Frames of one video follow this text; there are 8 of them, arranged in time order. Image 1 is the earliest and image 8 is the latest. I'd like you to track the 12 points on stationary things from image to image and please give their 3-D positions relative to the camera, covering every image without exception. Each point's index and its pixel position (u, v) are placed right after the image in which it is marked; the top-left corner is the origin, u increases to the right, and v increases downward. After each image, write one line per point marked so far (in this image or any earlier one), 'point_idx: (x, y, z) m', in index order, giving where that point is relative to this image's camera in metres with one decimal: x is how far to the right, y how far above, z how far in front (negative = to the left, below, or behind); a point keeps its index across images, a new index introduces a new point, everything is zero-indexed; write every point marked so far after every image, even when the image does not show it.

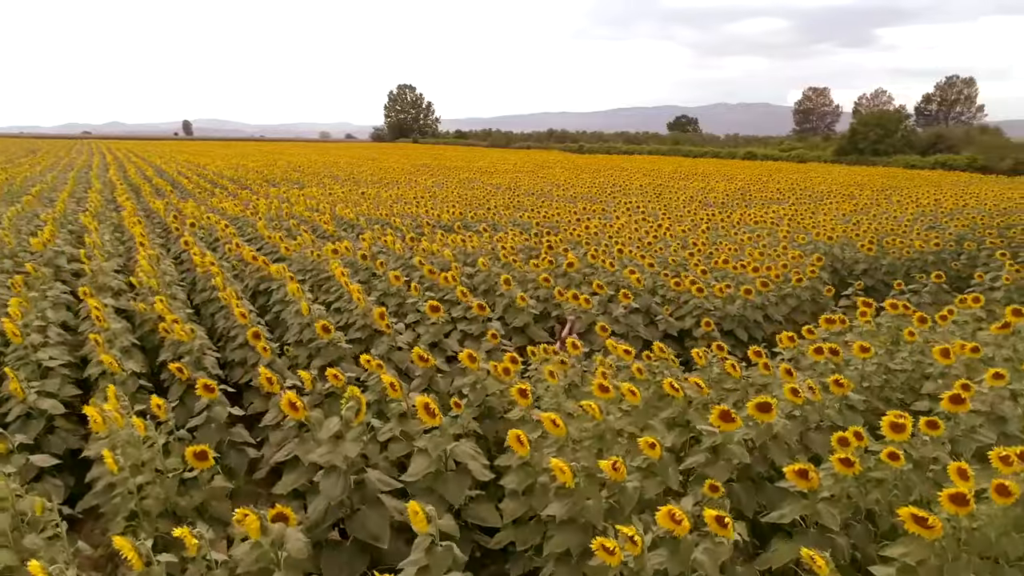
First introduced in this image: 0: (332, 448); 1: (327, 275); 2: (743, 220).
0: (-0.9, -0.8, +3.8) m
1: (-2.0, +0.1, +8.0) m
2: (+5.0, +1.5, +15.6) m
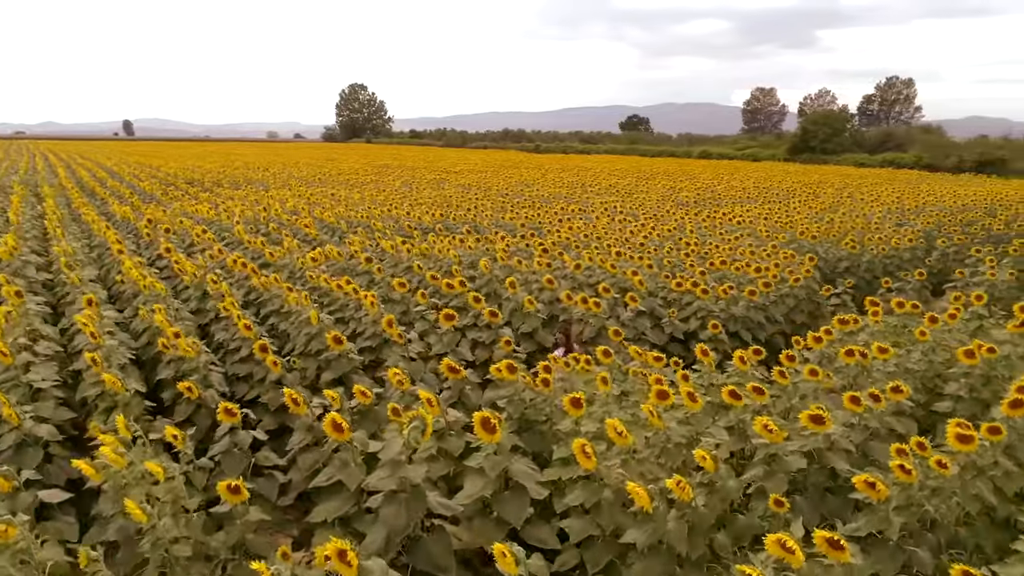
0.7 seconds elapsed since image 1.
0: (-0.6, -0.9, +3.5) m
1: (-1.9, +0.1, +7.7) m
2: (+4.6, +1.5, +15.7) m
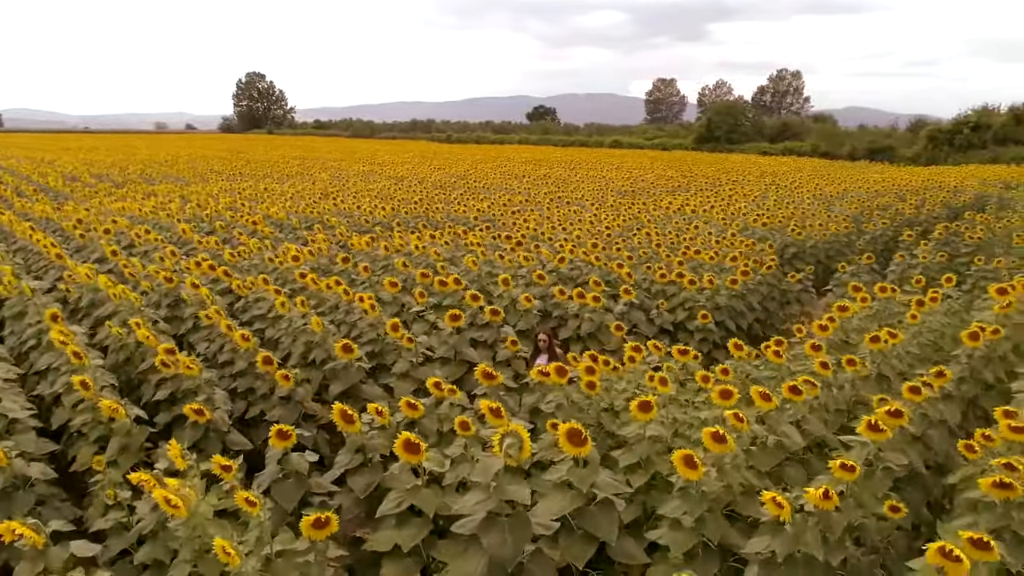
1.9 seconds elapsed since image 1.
0: (-0.1, -0.9, +3.2) m
1: (-2.0, 0.0, +7.1) m
2: (+3.4, +1.8, +15.9) m
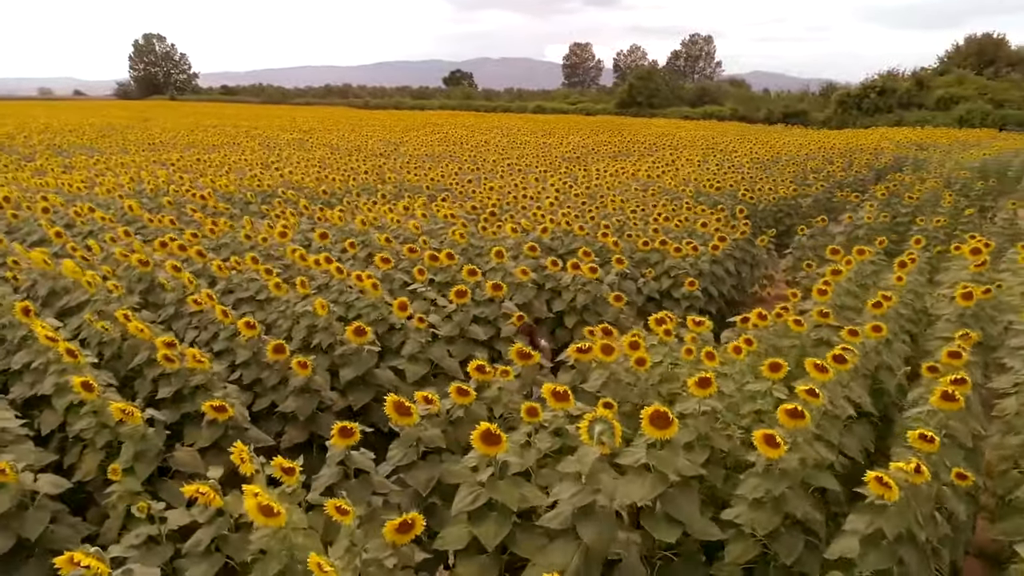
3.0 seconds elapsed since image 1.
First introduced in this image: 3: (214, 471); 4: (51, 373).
0: (+0.3, -0.8, +3.1) m
1: (-2.0, +0.2, +6.7) m
2: (+2.3, +2.6, +15.9) m
3: (-1.3, -0.8, +3.3) m
4: (-2.8, -0.5, +4.3) m
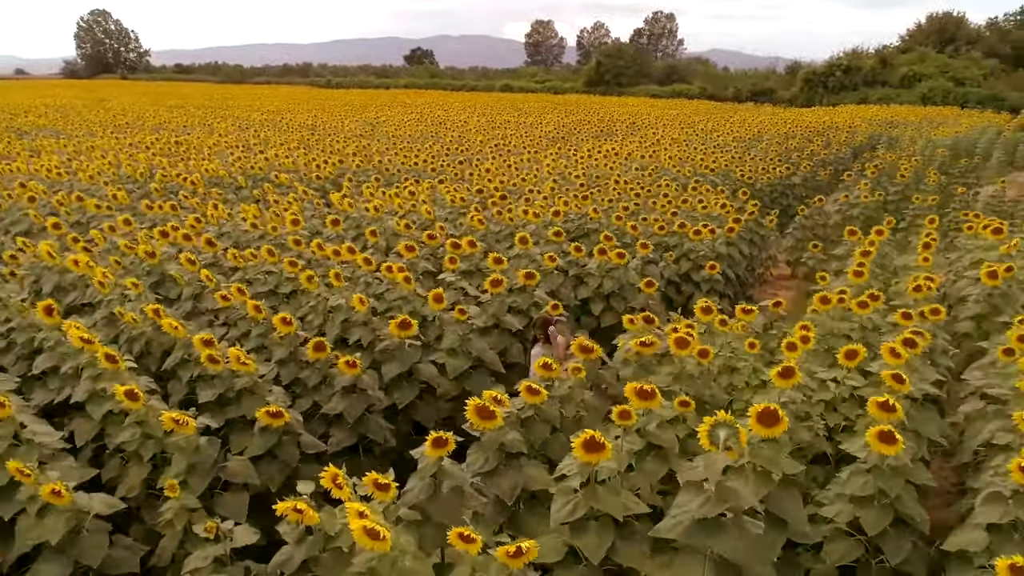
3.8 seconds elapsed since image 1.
0: (+0.8, -0.8, +2.9) m
1: (-1.8, +0.3, +6.4) m
2: (+2.1, +3.0, +15.7) m
3: (-0.9, -0.8, +3.0) m
4: (-2.4, -0.5, +4.0) m
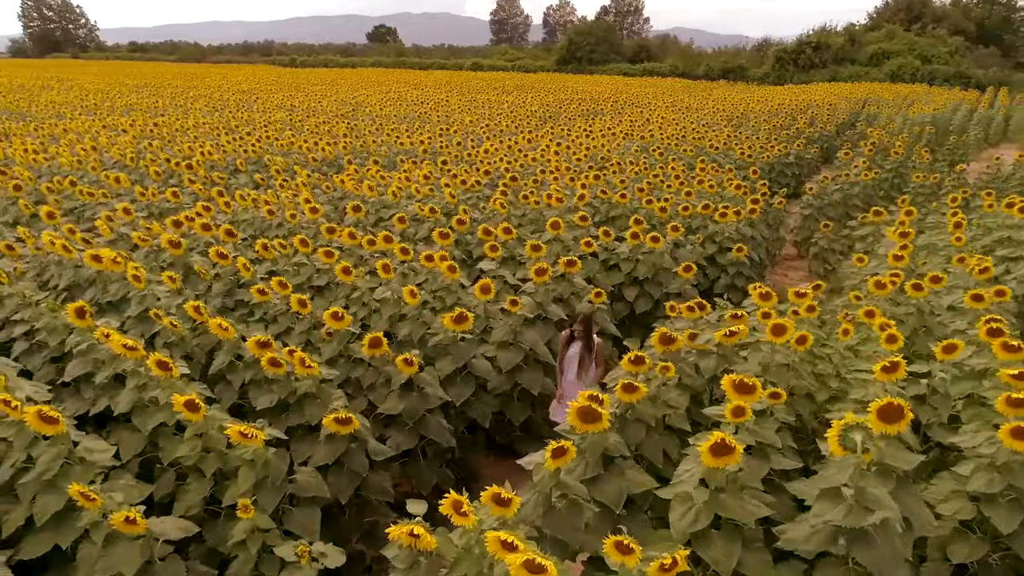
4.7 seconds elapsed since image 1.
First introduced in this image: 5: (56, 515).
0: (+1.3, -0.8, +2.7) m
1: (-1.4, +0.4, +6.0) m
2: (+1.9, +3.3, +15.4) m
3: (-0.4, -0.8, +2.7) m
4: (-1.9, -0.5, +3.6) m
5: (-2.0, -1.0, +3.1) m
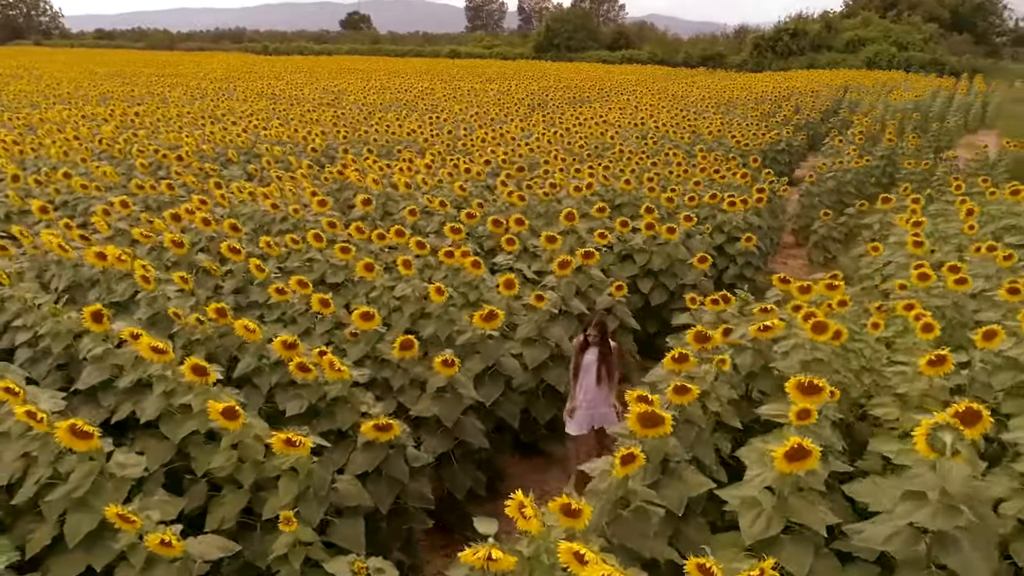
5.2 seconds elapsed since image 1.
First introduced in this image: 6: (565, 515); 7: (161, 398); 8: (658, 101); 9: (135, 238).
0: (+1.5, -0.8, +2.6) m
1: (-1.3, +0.4, +5.8) m
2: (+1.7, +3.6, +15.3) m
3: (-0.1, -0.8, +2.6) m
4: (-1.7, -0.5, +3.4) m
5: (-1.7, -1.0, +2.9) m
6: (+0.2, -0.8, +2.6) m
7: (-1.6, -0.5, +3.4) m
8: (+4.0, +5.2, +20.0) m
9: (-3.0, +0.4, +5.7) m
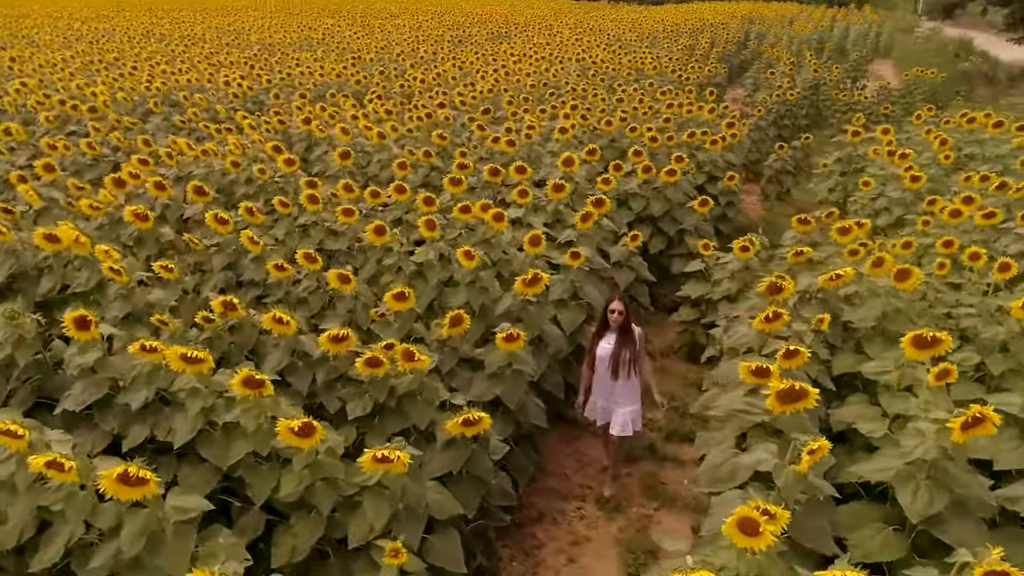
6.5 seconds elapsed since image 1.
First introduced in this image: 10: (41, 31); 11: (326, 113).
0: (+2.1, -0.6, +2.4) m
1: (-1.2, +0.7, +5.1) m
2: (+0.3, +4.7, +14.6) m
3: (+0.4, -0.8, +2.2) m
4: (-1.2, -0.5, +2.8) m
5: (-1.2, -1.0, +2.3) m
6: (+0.7, -0.7, +2.2) m
7: (-1.2, -0.5, +2.7) m
8: (+1.8, +6.8, +19.4) m
9: (-2.9, +0.5, +4.8) m
10: (-11.7, +6.4, +17.8) m
11: (-2.0, +1.8, +7.7) m
